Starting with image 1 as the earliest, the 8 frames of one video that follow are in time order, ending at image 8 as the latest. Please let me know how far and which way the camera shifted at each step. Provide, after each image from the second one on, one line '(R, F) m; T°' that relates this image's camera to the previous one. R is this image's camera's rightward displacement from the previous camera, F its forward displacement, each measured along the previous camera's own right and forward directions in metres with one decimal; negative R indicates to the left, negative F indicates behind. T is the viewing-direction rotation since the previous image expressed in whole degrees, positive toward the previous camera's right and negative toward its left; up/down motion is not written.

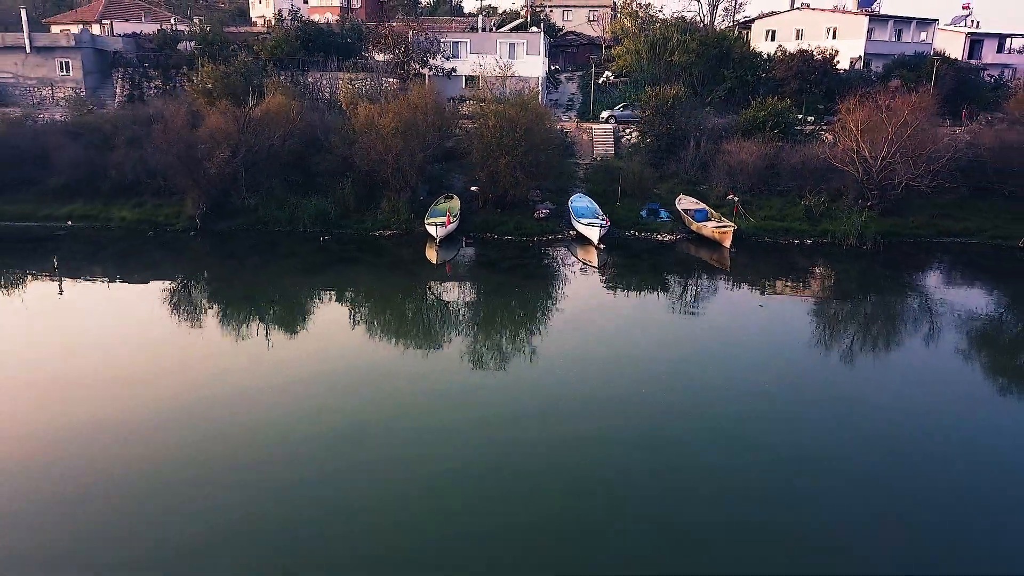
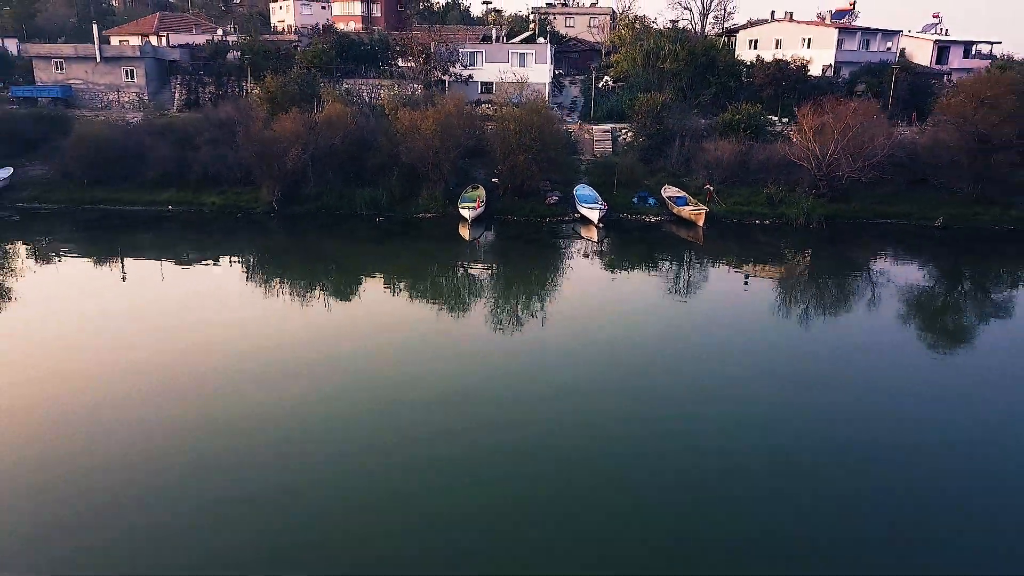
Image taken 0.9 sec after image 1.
(-0.3, -2.6) m; 0°
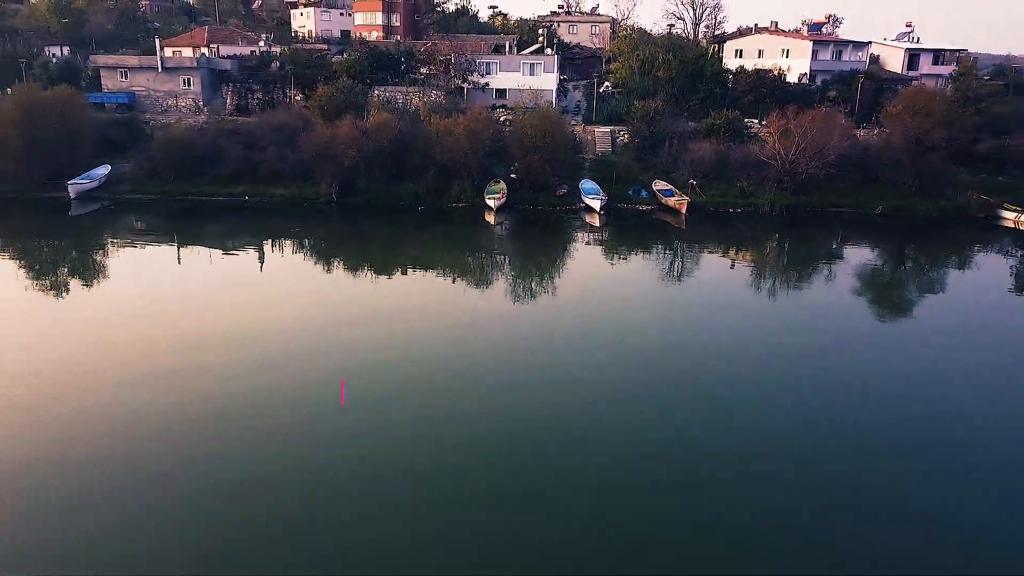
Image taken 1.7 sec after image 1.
(-0.4, -2.9) m; 0°
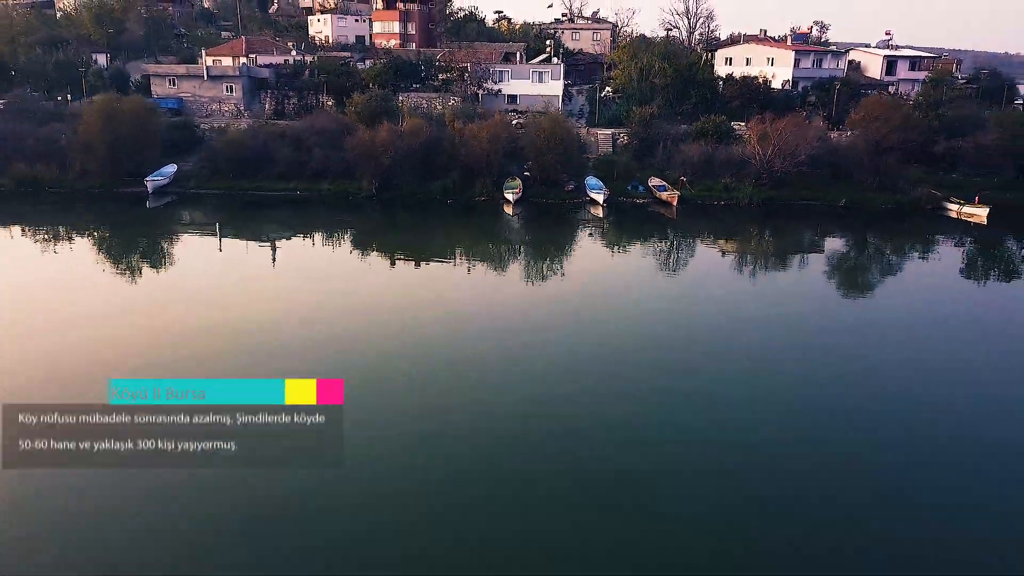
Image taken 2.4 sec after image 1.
(-0.4, -2.7) m; 0°
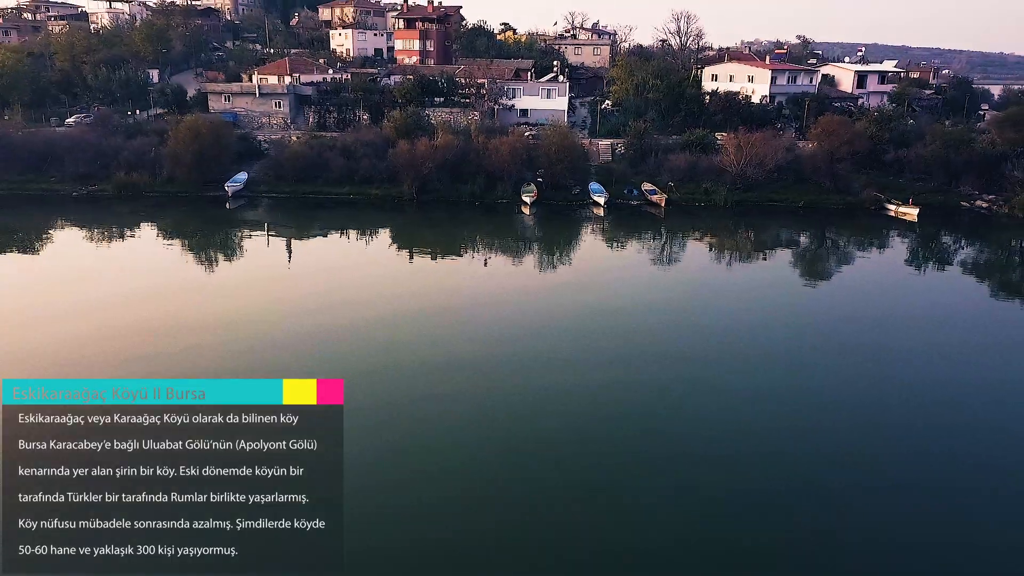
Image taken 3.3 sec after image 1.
(-0.6, -3.9) m; 0°
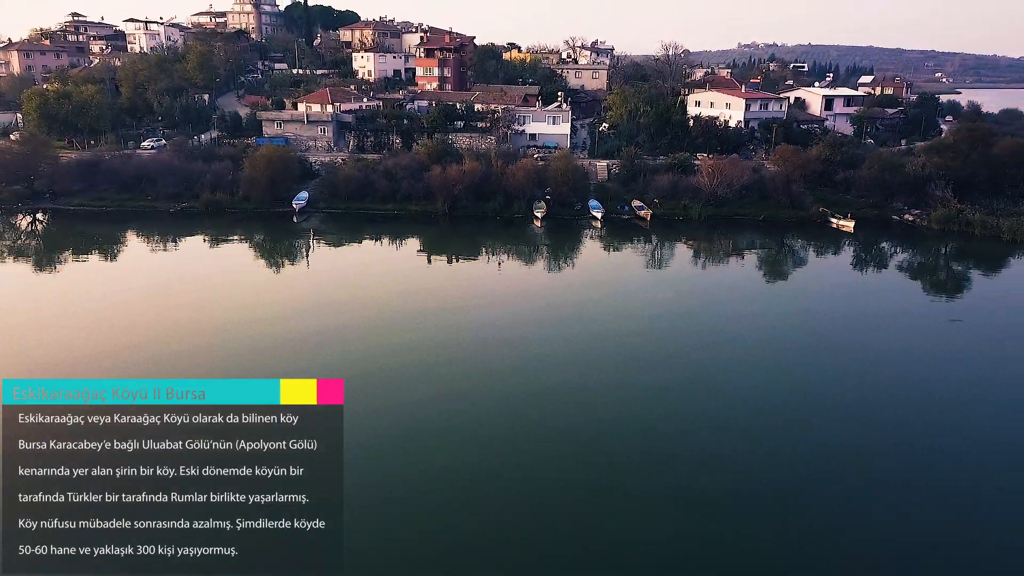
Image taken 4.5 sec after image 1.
(-0.6, -5.2) m; 0°
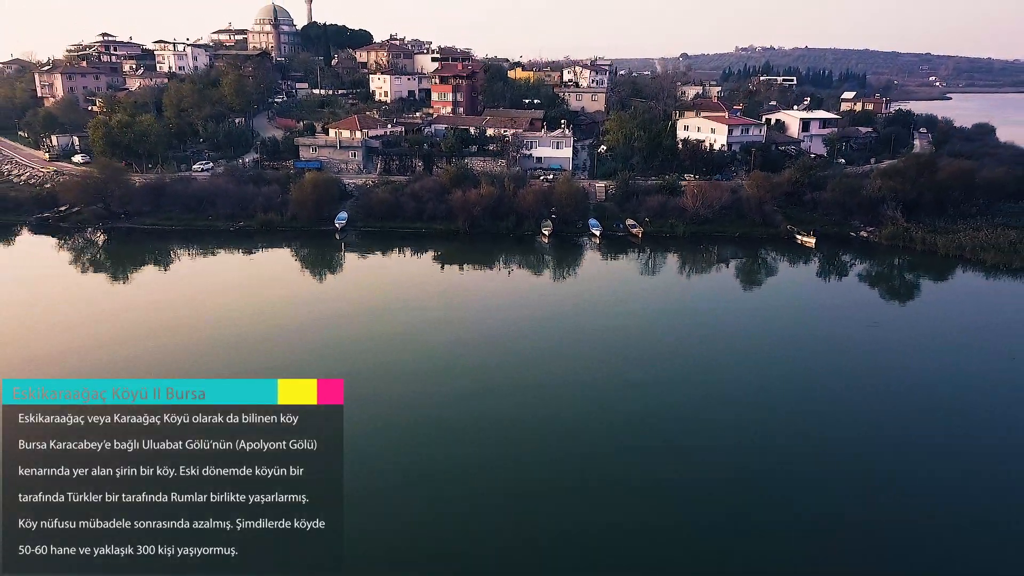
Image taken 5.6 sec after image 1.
(-0.5, -4.6) m; 0°
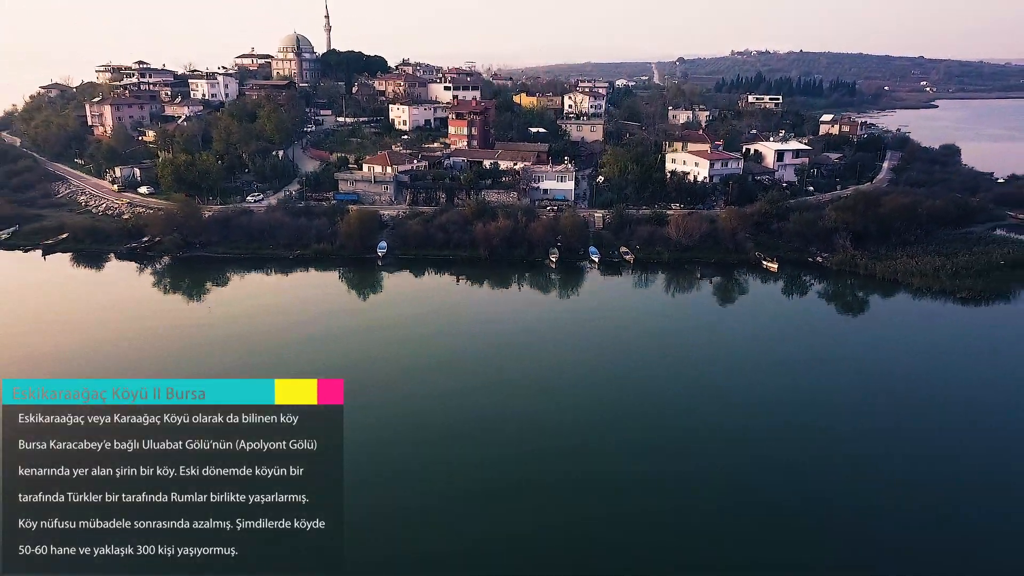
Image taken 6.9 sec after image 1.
(-0.8, -6.4) m; 0°
